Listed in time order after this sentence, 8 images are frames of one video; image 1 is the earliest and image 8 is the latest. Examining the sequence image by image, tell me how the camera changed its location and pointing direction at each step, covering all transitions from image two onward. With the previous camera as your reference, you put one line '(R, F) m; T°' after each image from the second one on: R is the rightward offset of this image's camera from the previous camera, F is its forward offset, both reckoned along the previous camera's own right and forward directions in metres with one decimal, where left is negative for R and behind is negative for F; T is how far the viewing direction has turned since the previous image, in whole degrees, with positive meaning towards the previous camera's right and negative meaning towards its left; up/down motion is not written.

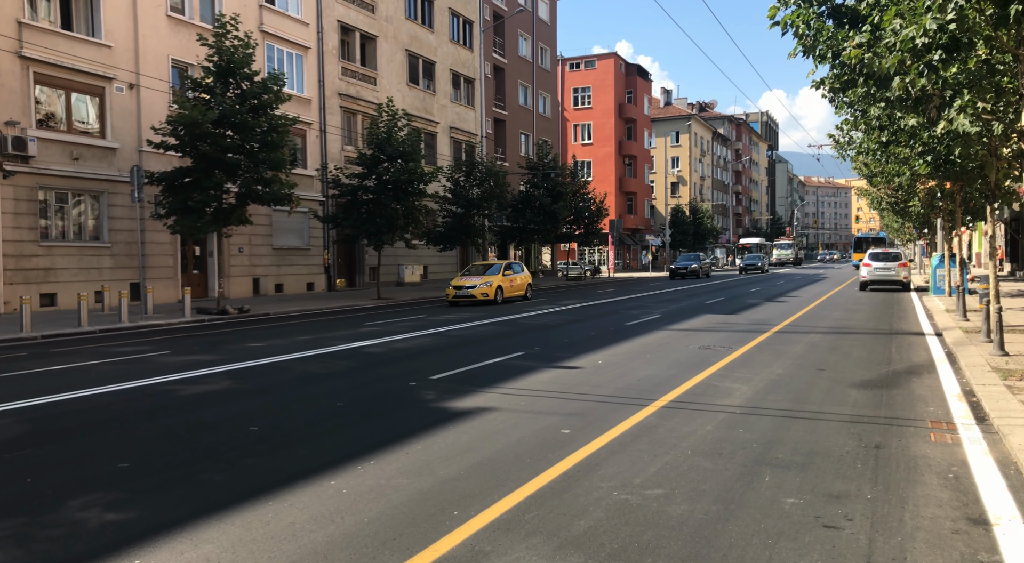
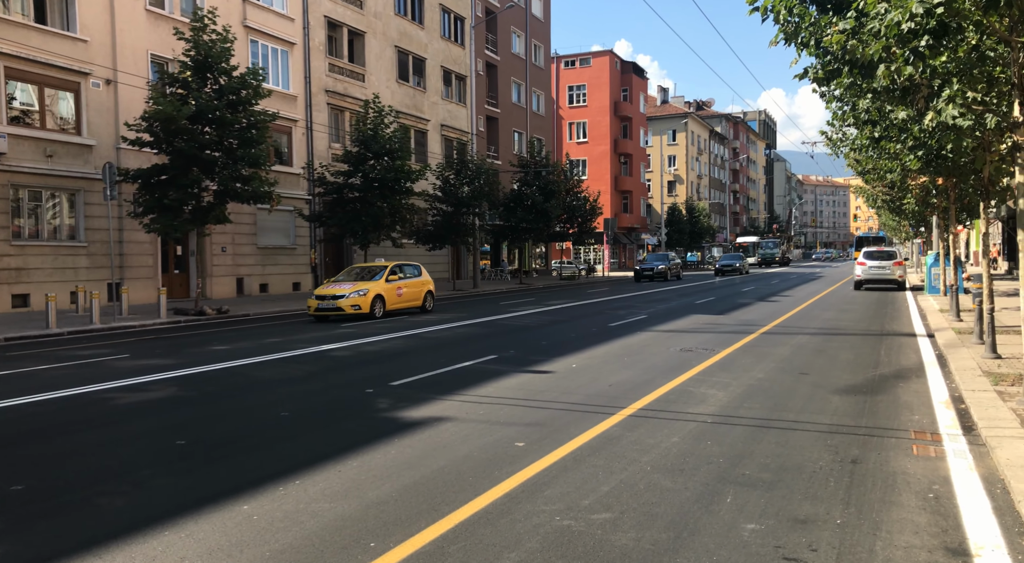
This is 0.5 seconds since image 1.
(+0.4, +0.5) m; 0°
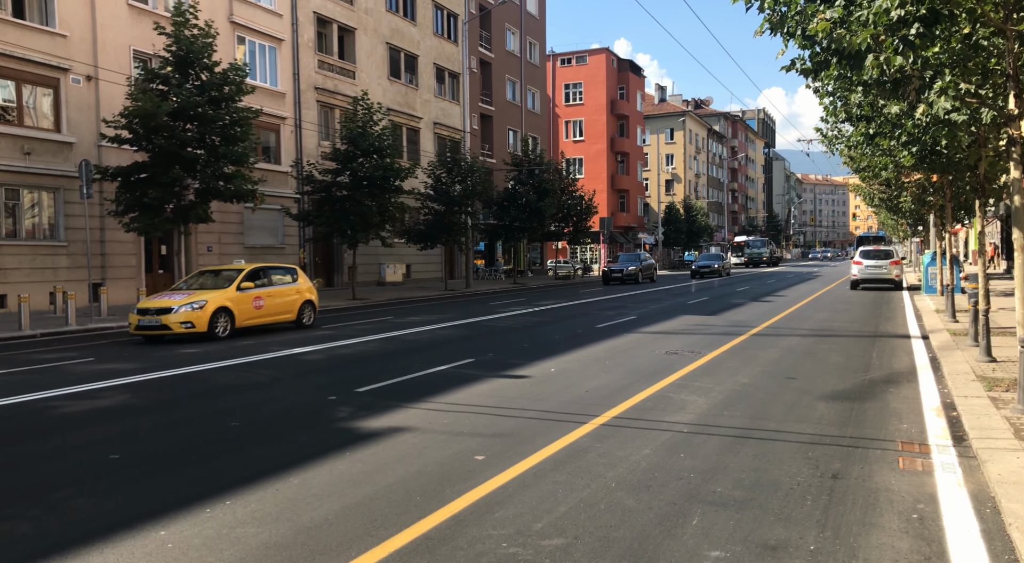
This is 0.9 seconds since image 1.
(+0.3, +0.4) m; 0°
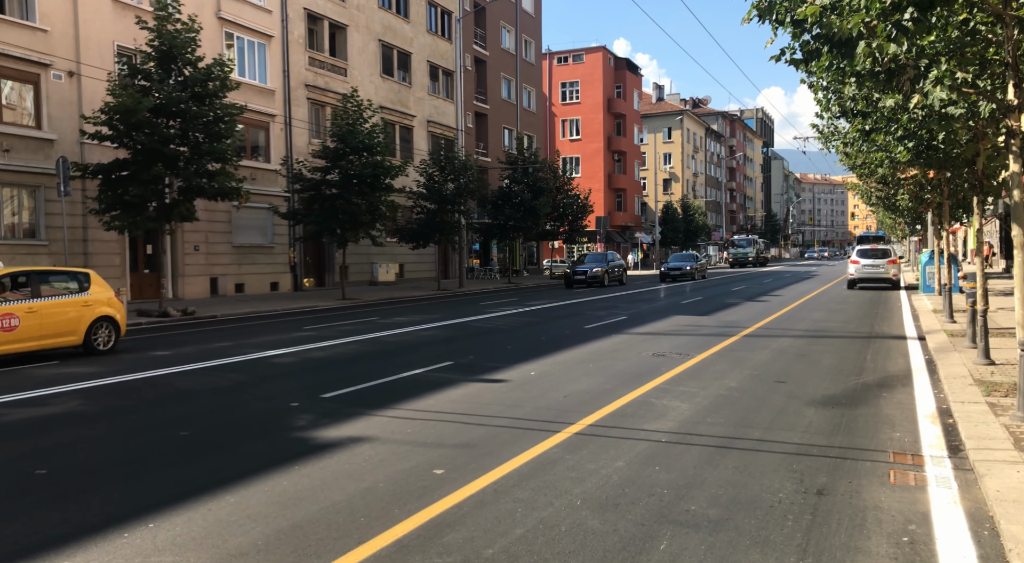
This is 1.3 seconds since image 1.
(+0.3, +0.4) m; 0°
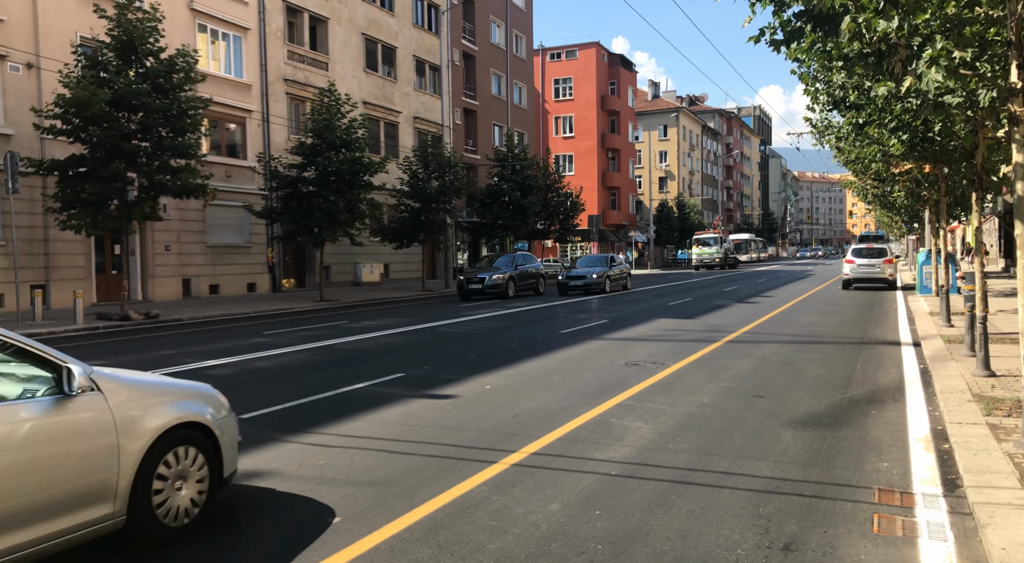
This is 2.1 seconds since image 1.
(+0.5, +0.9) m; 0°
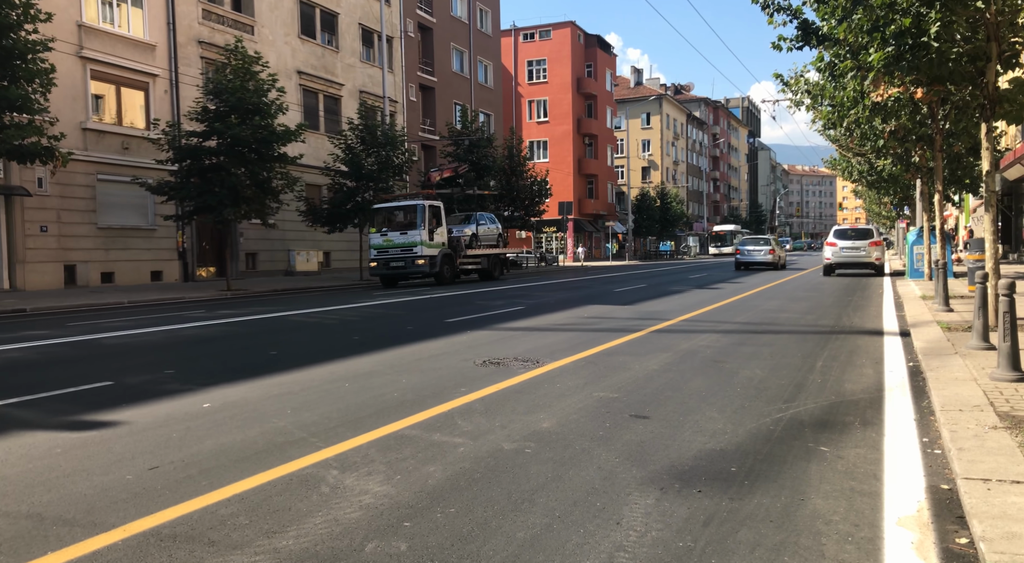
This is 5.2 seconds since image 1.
(+1.8, +3.6) m; +1°
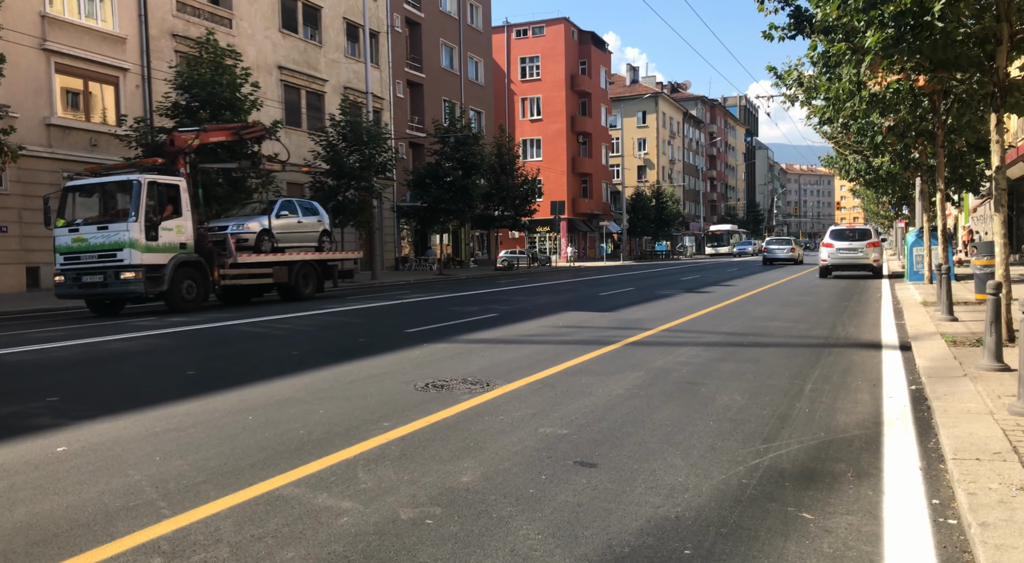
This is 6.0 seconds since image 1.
(+0.4, +1.0) m; 0°
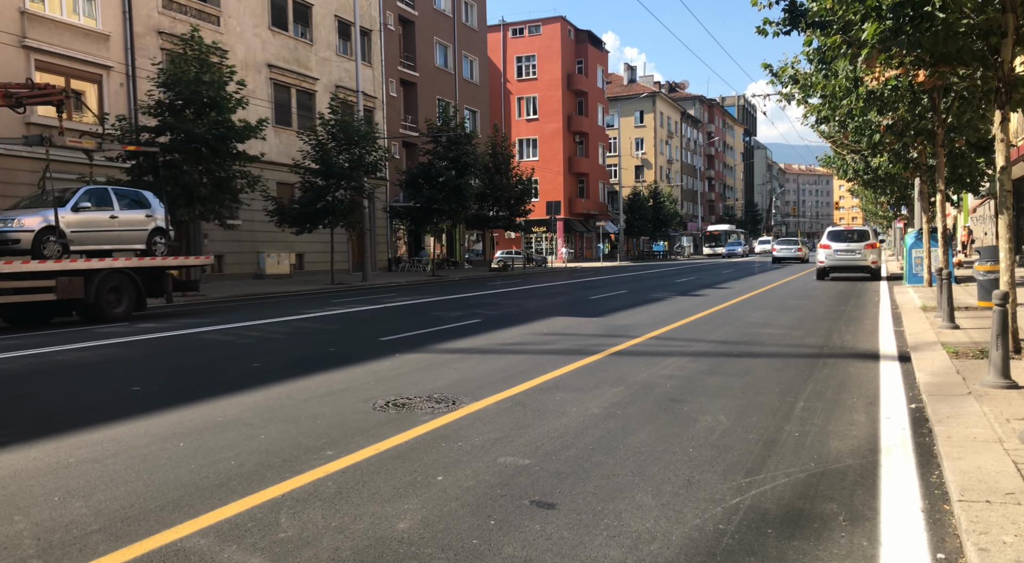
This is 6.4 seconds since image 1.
(+0.2, +0.5) m; 0°
